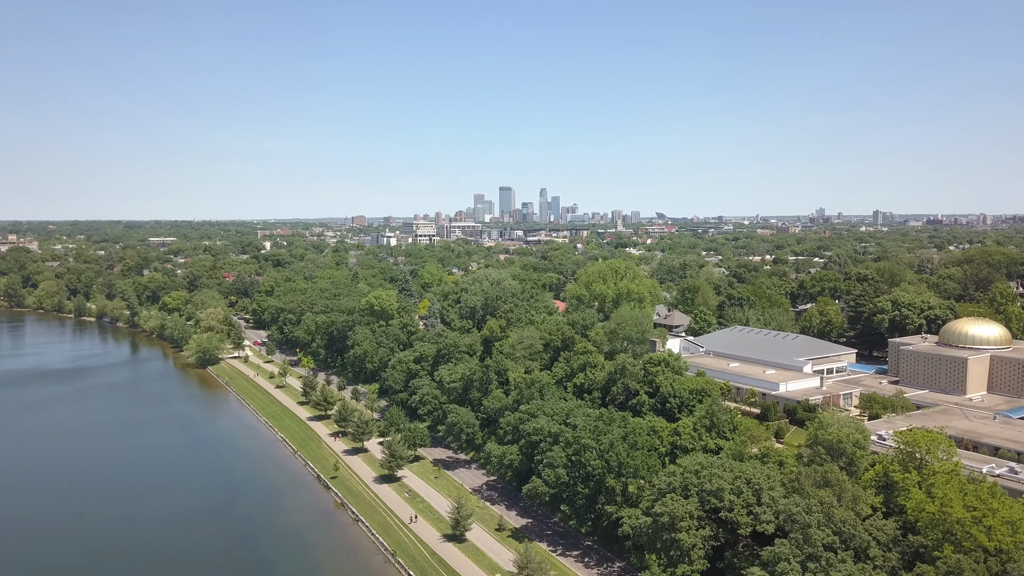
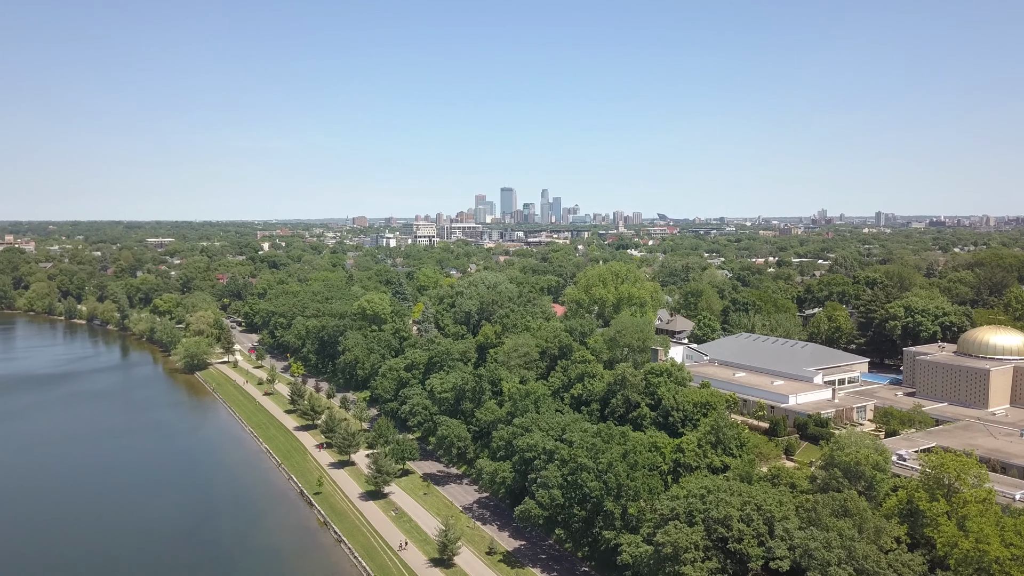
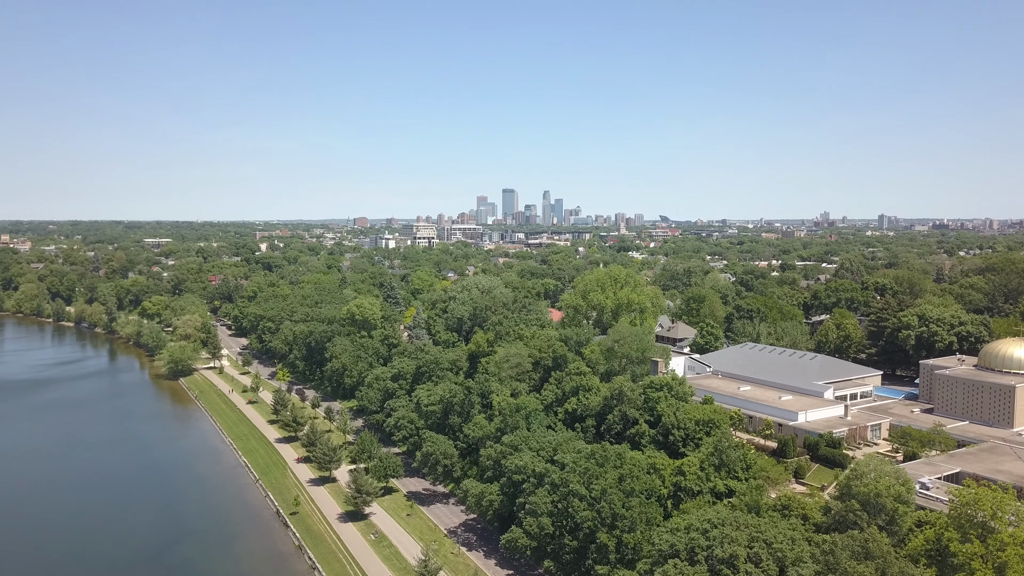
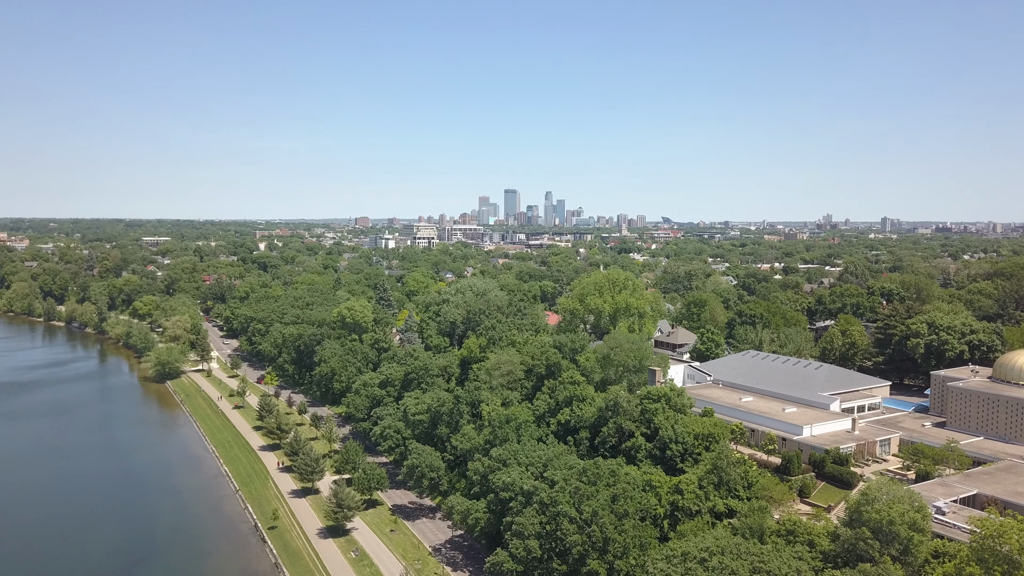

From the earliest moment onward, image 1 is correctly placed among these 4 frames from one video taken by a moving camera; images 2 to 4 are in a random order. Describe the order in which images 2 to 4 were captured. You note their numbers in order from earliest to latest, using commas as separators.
2, 3, 4
